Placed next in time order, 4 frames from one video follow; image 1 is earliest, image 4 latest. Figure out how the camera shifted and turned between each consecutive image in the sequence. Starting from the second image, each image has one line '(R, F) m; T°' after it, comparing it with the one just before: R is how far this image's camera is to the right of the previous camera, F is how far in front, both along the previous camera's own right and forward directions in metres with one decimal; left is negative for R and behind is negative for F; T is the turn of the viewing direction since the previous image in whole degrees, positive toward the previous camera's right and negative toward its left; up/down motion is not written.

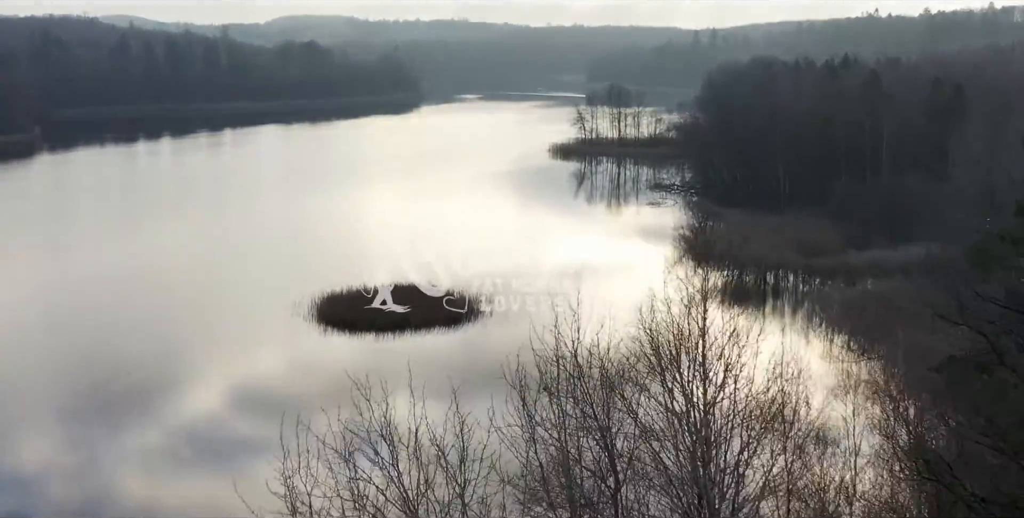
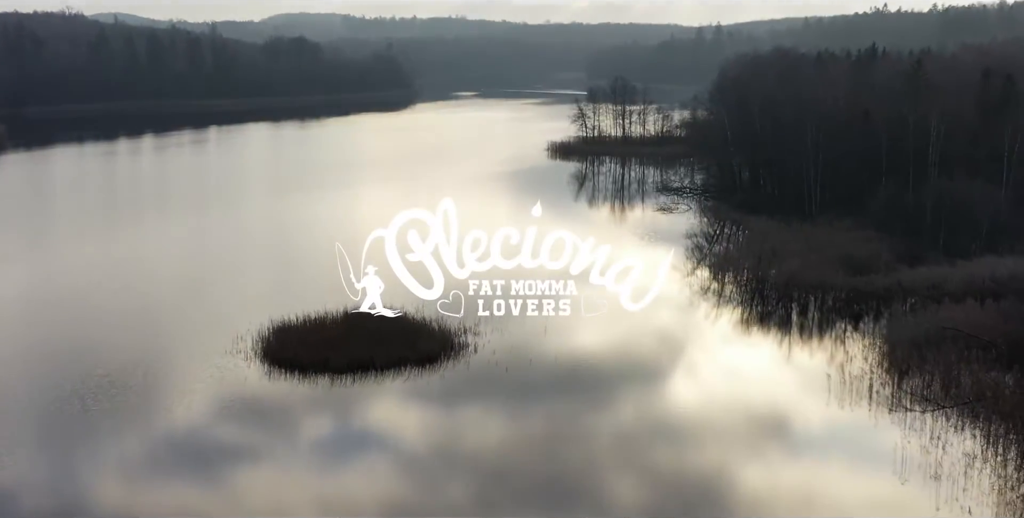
(+0.1, +0.4) m; 0°
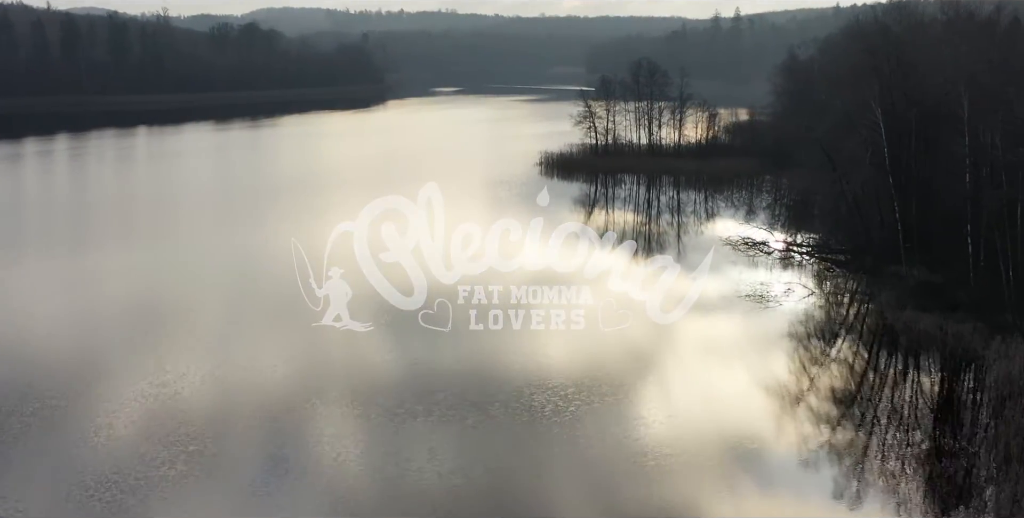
(+0.8, +1.1) m; -1°
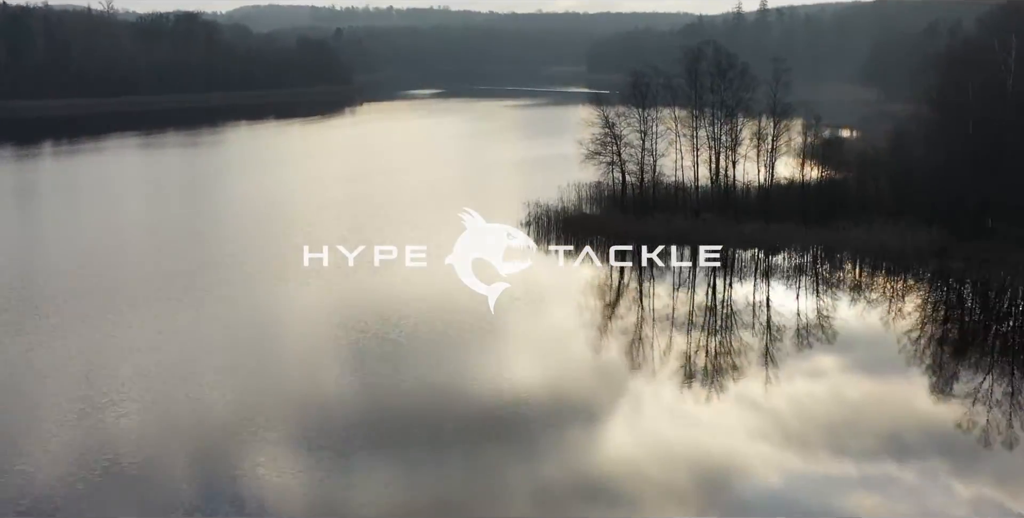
(+0.8, +0.8) m; -1°
